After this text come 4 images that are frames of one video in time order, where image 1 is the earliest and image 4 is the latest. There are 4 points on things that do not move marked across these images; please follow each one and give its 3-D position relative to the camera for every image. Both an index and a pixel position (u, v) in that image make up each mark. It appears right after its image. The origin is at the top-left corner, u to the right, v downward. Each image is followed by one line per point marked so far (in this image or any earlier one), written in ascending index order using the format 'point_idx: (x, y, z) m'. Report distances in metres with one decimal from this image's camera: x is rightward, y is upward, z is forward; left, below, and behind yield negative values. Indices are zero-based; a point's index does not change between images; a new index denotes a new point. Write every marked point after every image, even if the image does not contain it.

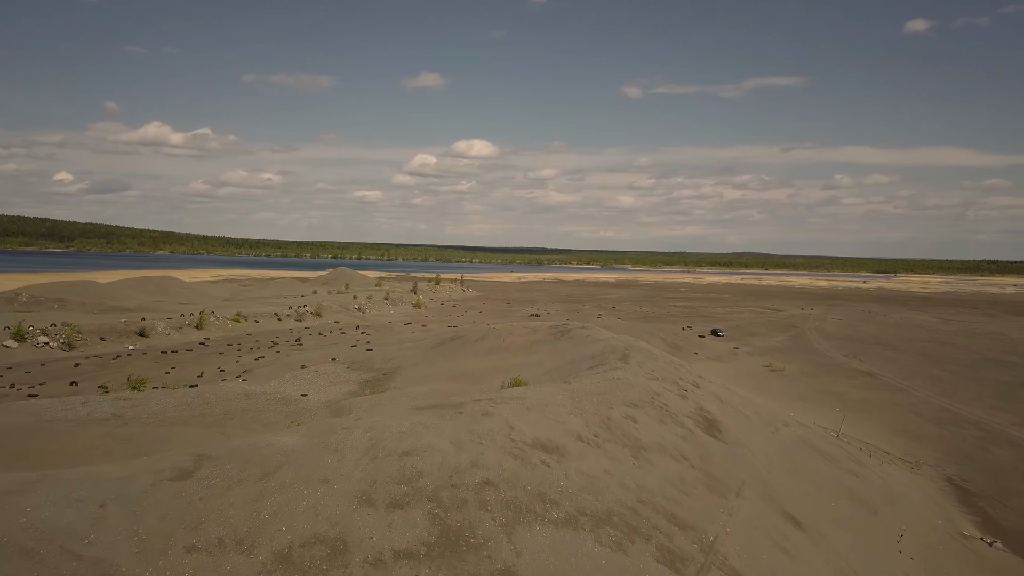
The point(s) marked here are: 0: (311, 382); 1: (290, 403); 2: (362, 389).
0: (-3.4, -1.6, +14.4) m
1: (-3.2, -1.7, +12.2) m
2: (-2.4, -1.6, +13.4) m
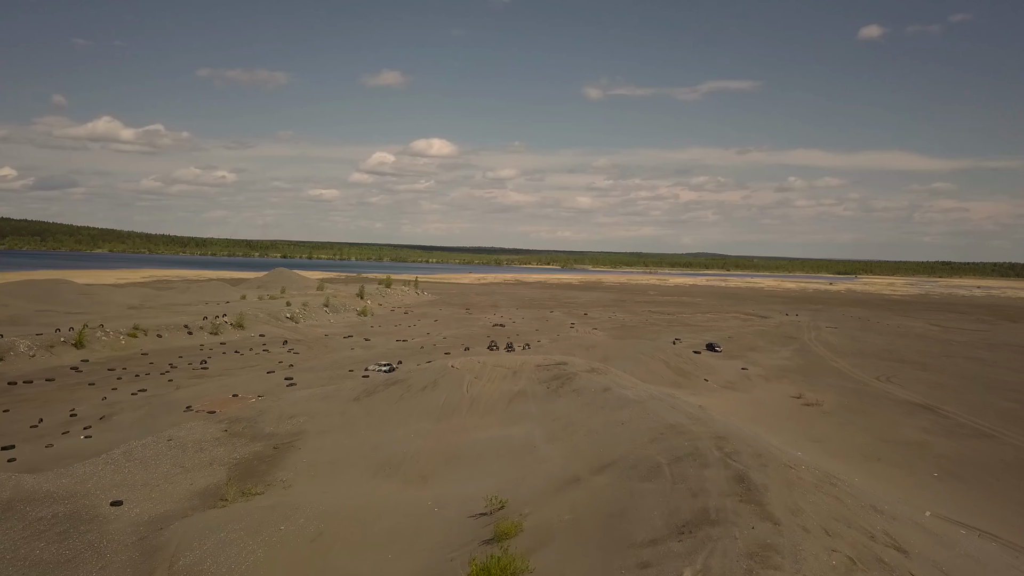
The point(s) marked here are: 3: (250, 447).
0: (-3.7, -1.8, +8.7) m
1: (-3.4, -1.9, +6.5) m
2: (-2.7, -1.9, +7.8) m
3: (-2.9, -1.8, +9.4) m
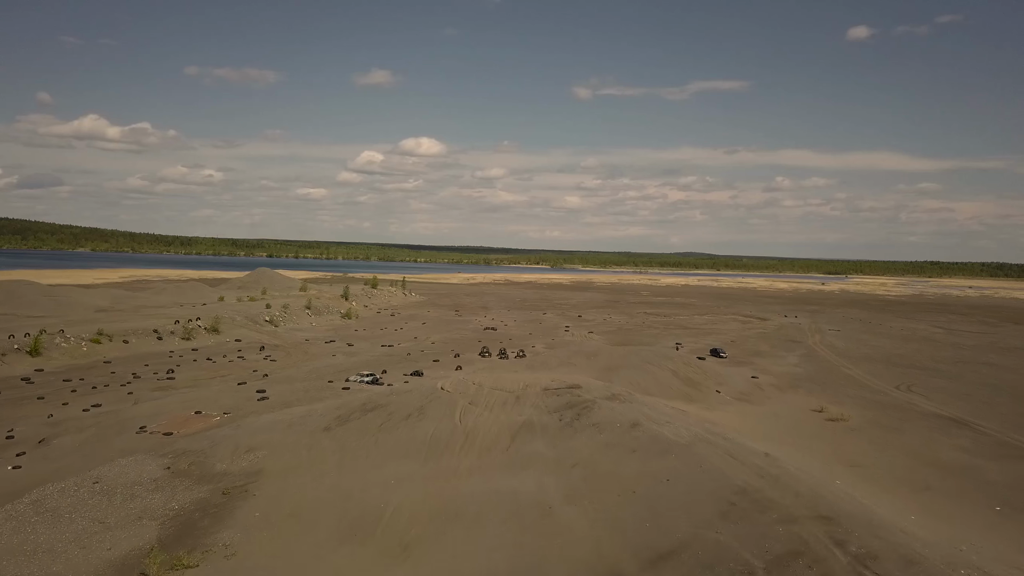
0: (-3.7, -1.9, +6.9) m
1: (-3.3, -2.0, +4.8) m
2: (-2.6, -1.9, +6.0) m
3: (-2.9, -1.9, +7.6) m
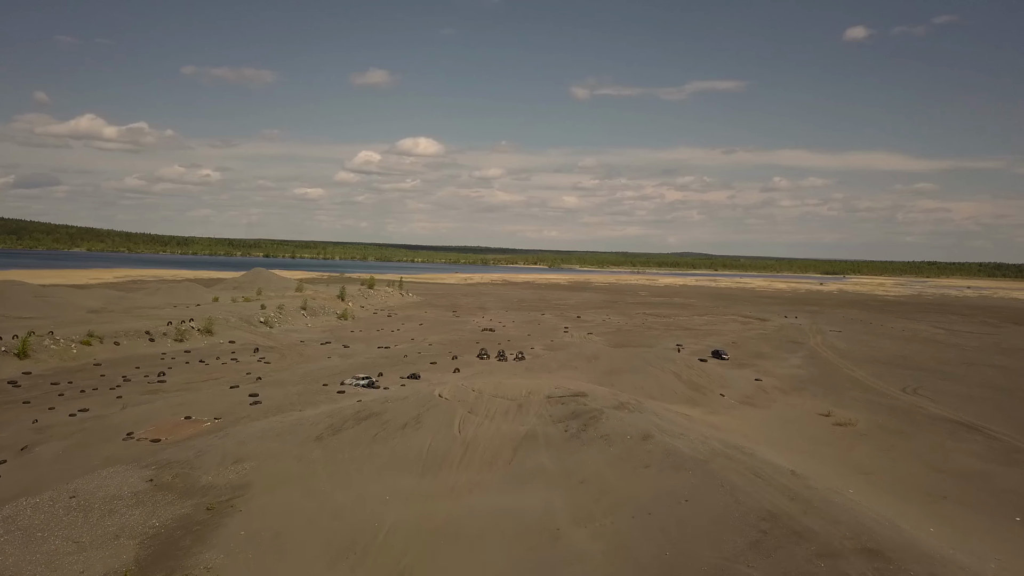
0: (-3.7, -1.9, +6.5) m
1: (-3.3, -2.0, +4.3) m
2: (-2.6, -2.0, +5.6) m
3: (-2.9, -1.9, +7.2) m
